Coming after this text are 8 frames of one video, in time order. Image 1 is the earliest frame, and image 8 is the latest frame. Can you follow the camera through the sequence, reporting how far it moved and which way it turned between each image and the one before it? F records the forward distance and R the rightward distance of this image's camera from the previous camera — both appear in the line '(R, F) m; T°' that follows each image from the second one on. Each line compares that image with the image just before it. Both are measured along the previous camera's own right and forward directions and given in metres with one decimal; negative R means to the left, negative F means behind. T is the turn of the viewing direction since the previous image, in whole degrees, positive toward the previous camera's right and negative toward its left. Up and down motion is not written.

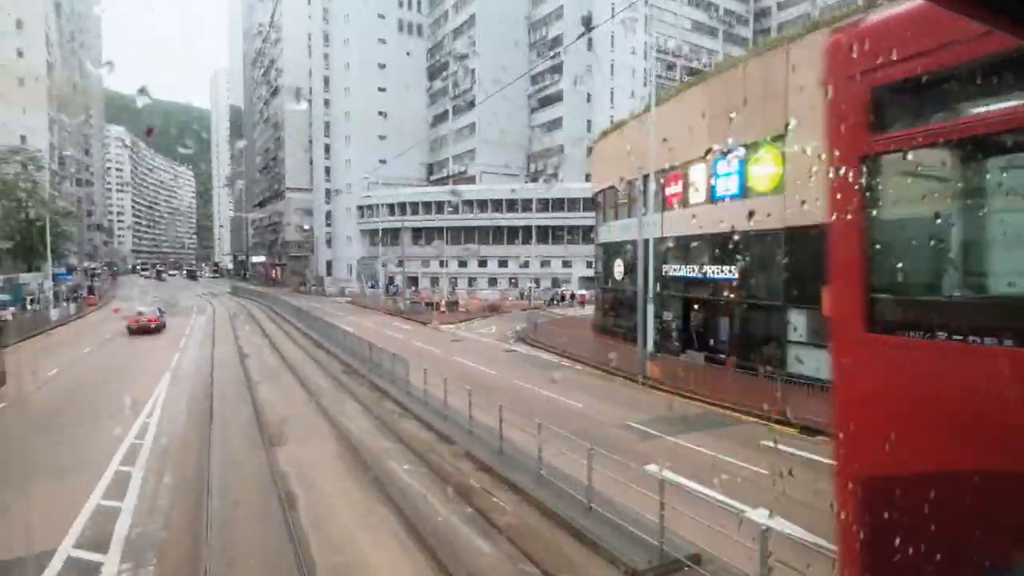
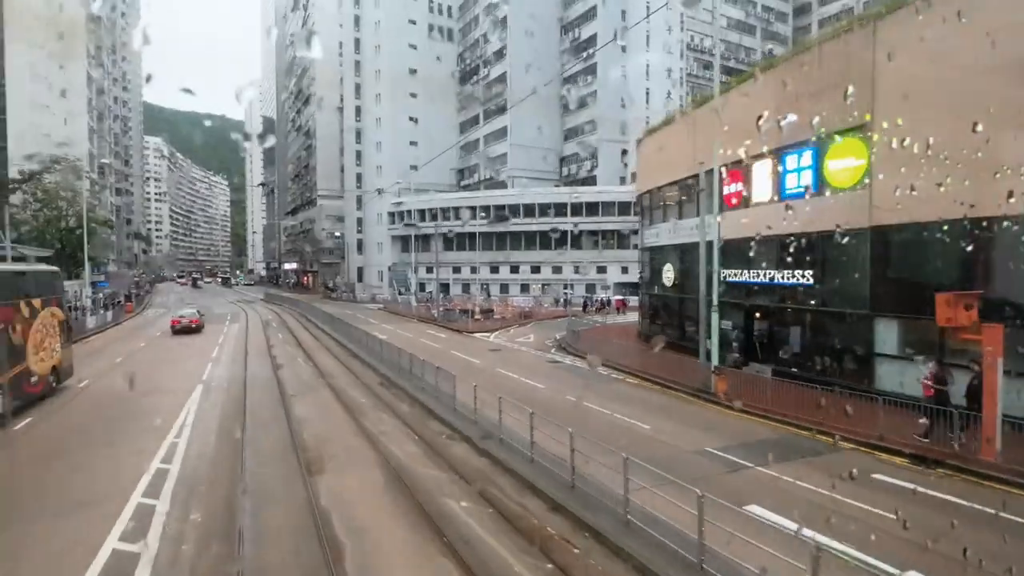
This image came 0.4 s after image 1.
(-0.7, +1.2) m; -3°
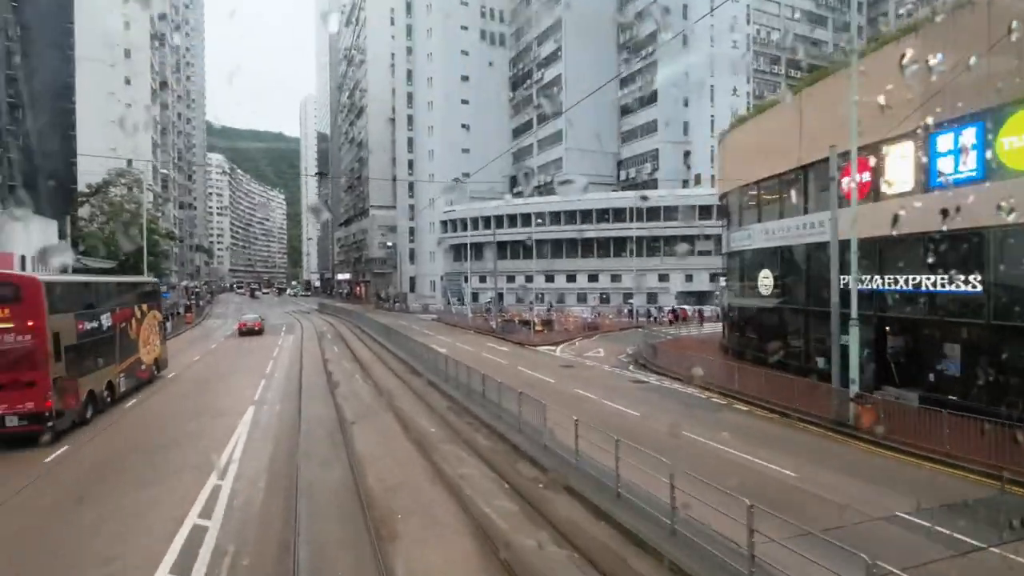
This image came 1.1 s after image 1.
(-1.0, +2.2) m; -5°
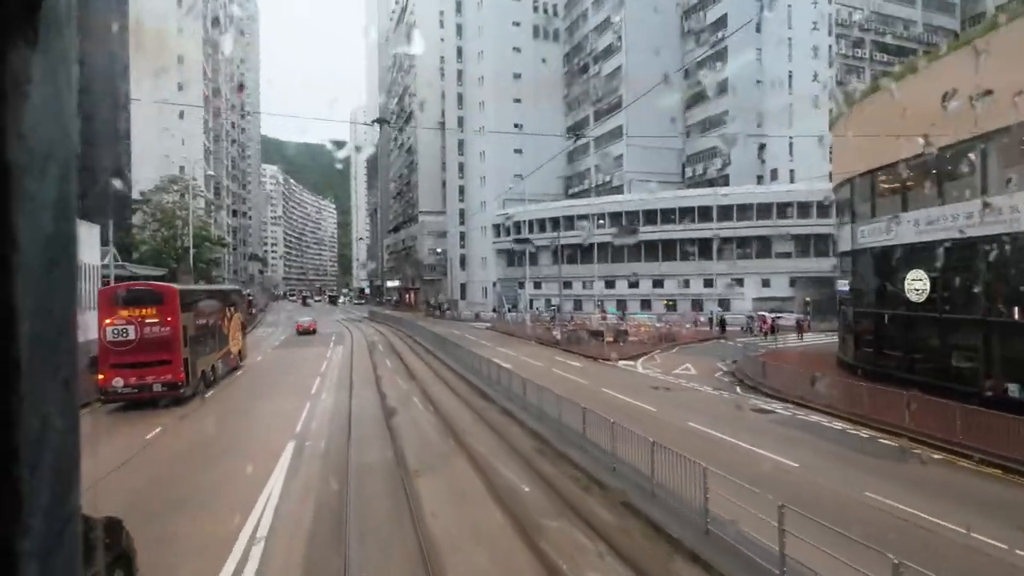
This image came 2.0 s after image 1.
(-1.2, +3.2) m; -5°
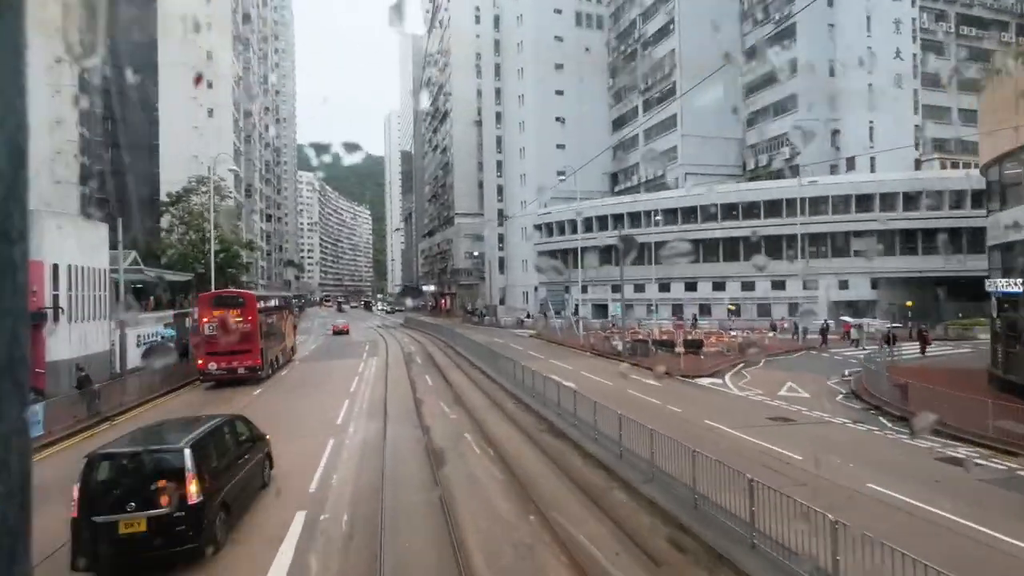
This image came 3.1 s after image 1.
(-1.1, +3.8) m; -3°
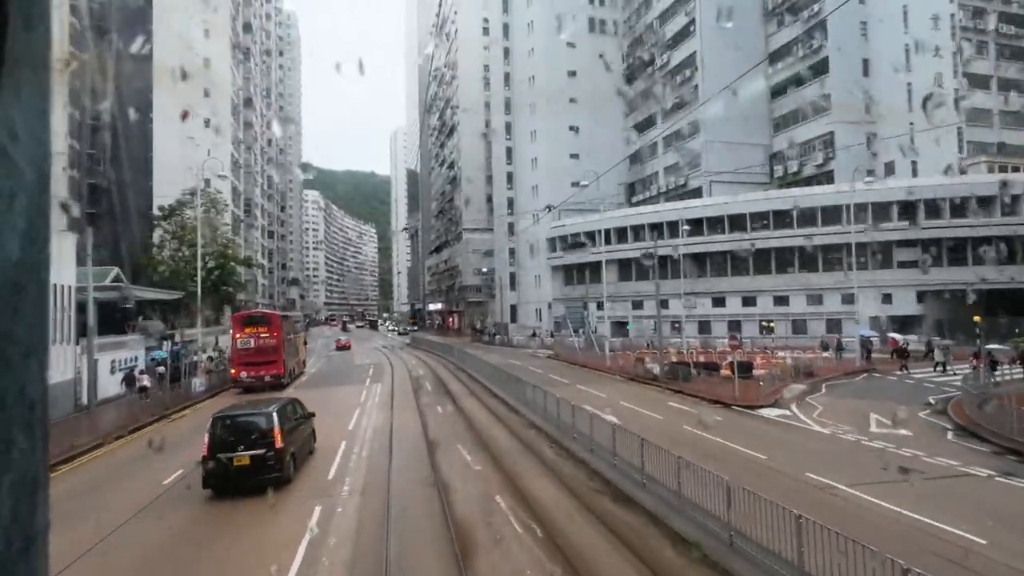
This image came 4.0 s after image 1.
(-0.7, +3.1) m; -1°
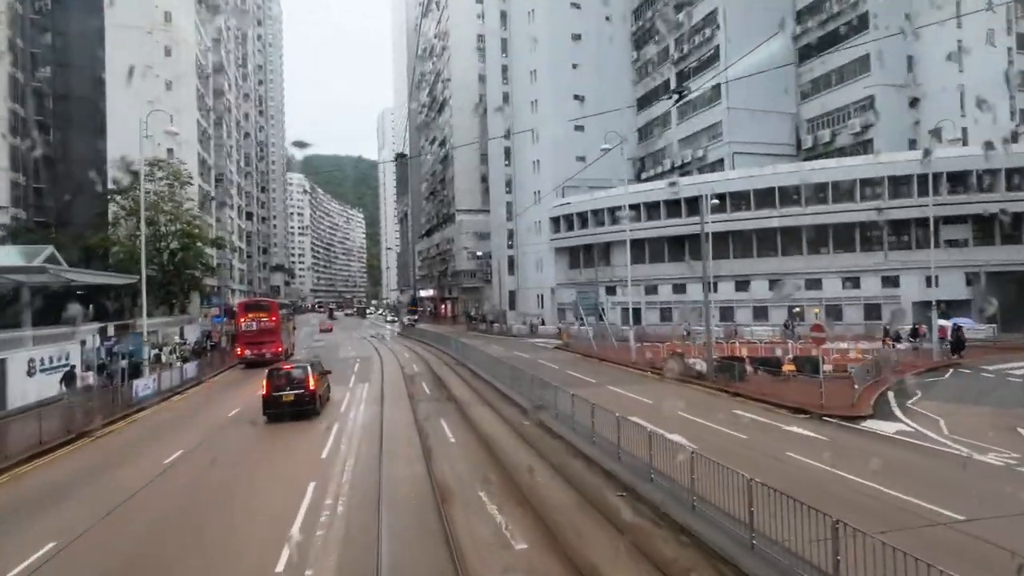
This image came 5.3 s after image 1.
(-0.9, +4.5) m; +1°
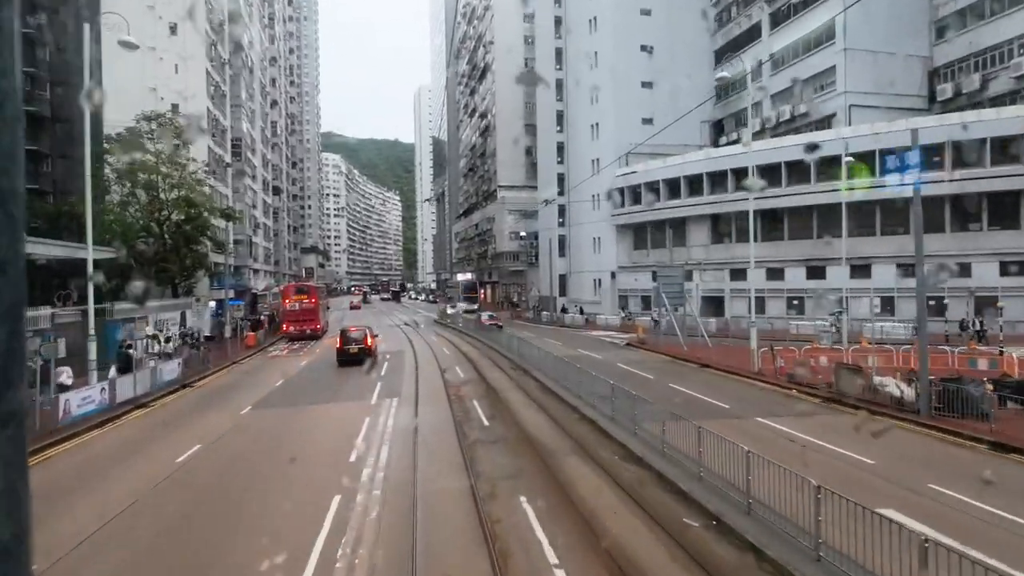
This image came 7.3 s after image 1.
(-1.6, +6.7) m; -3°
